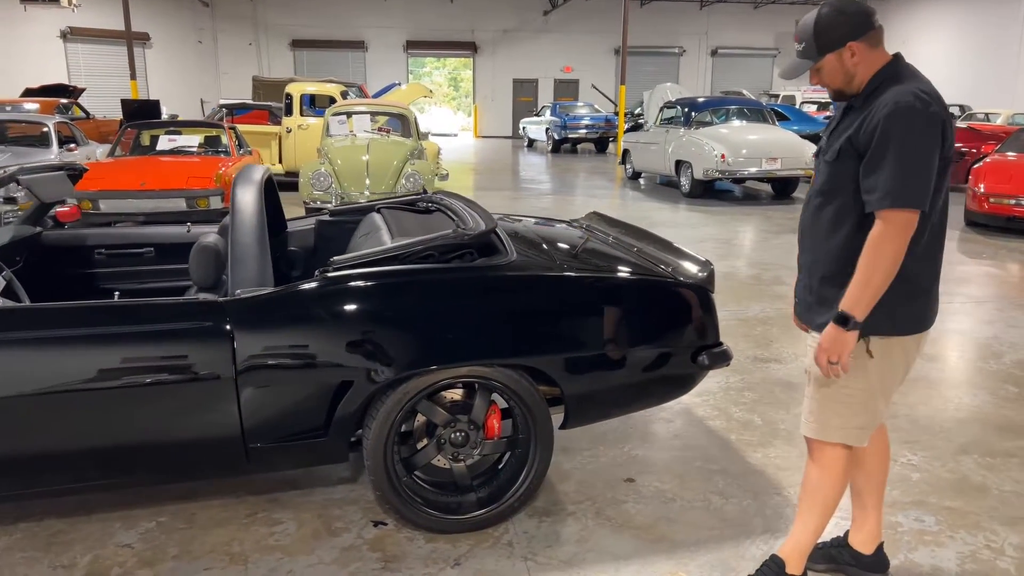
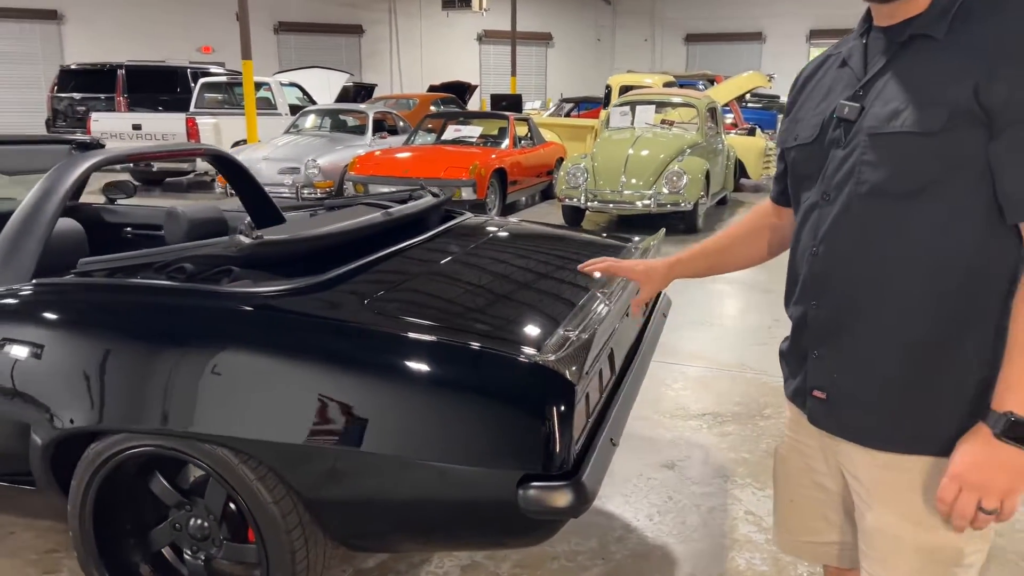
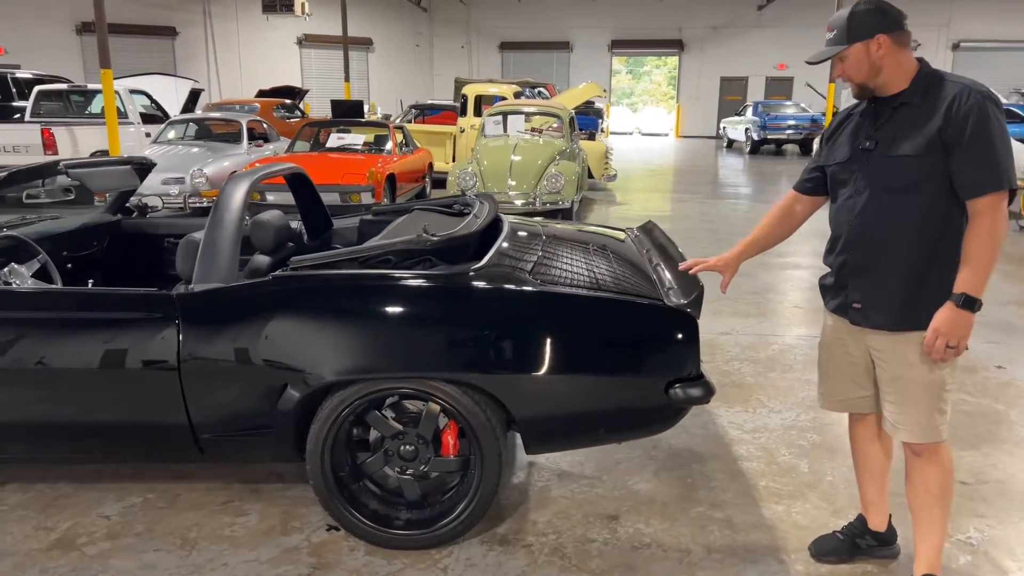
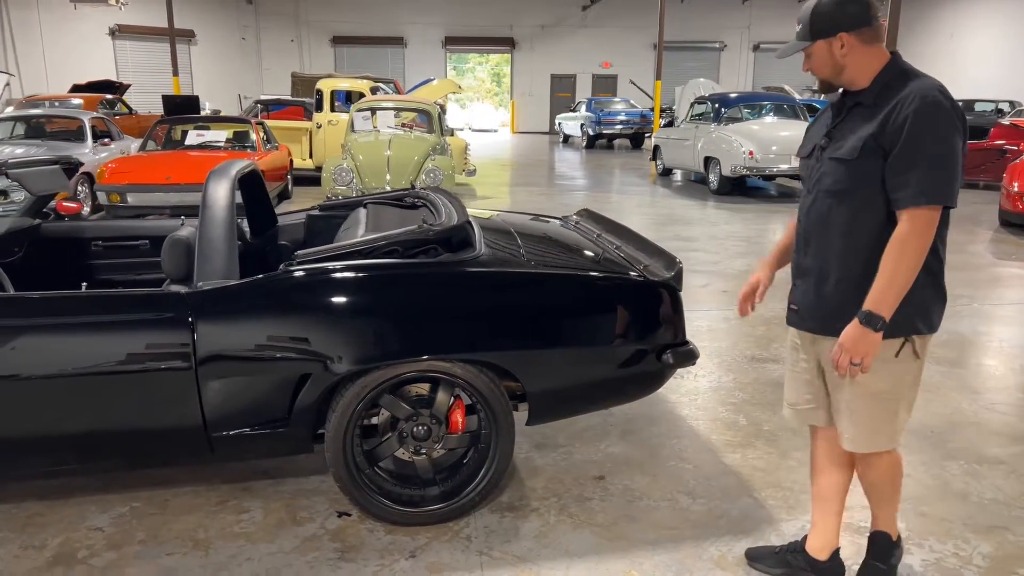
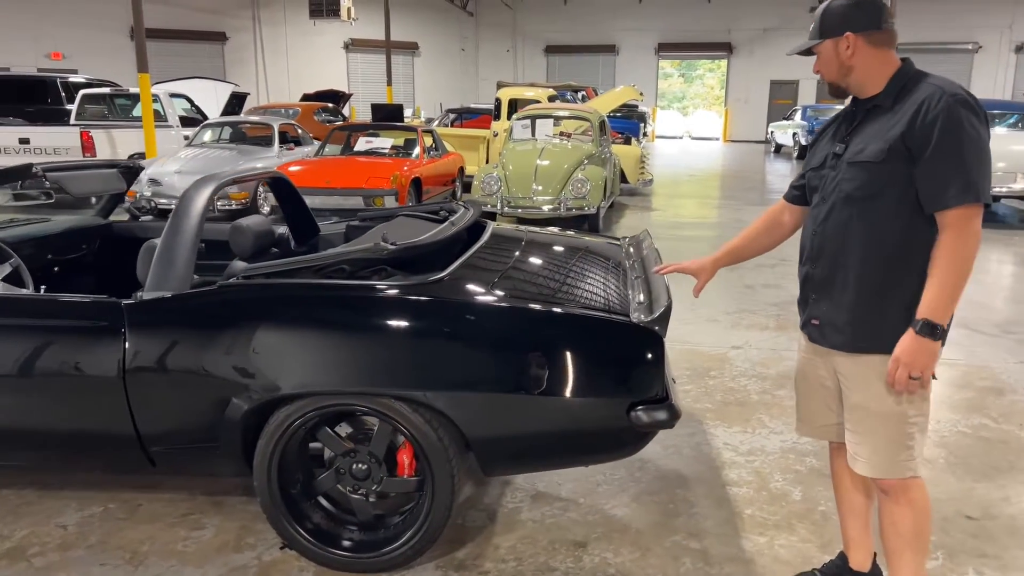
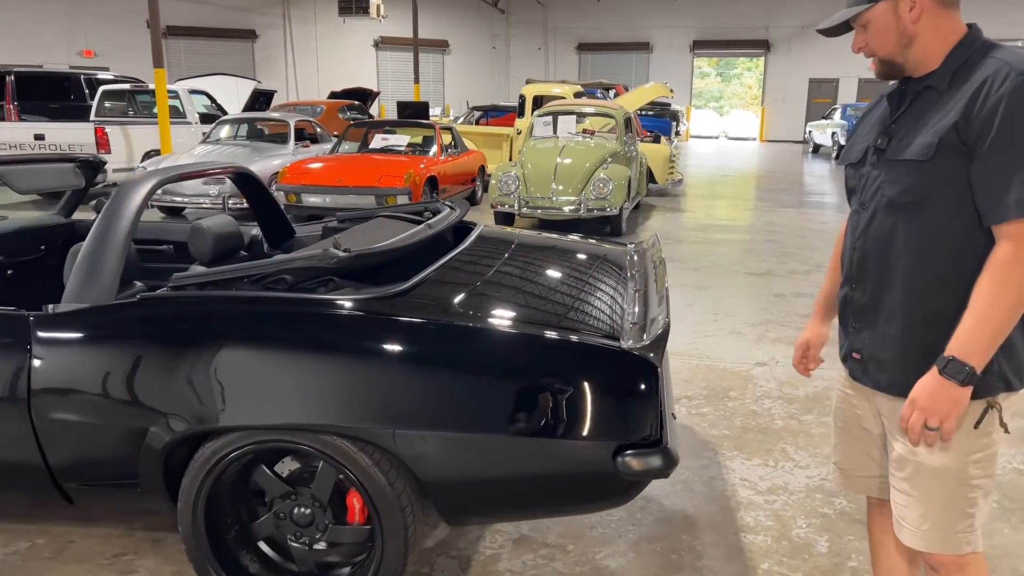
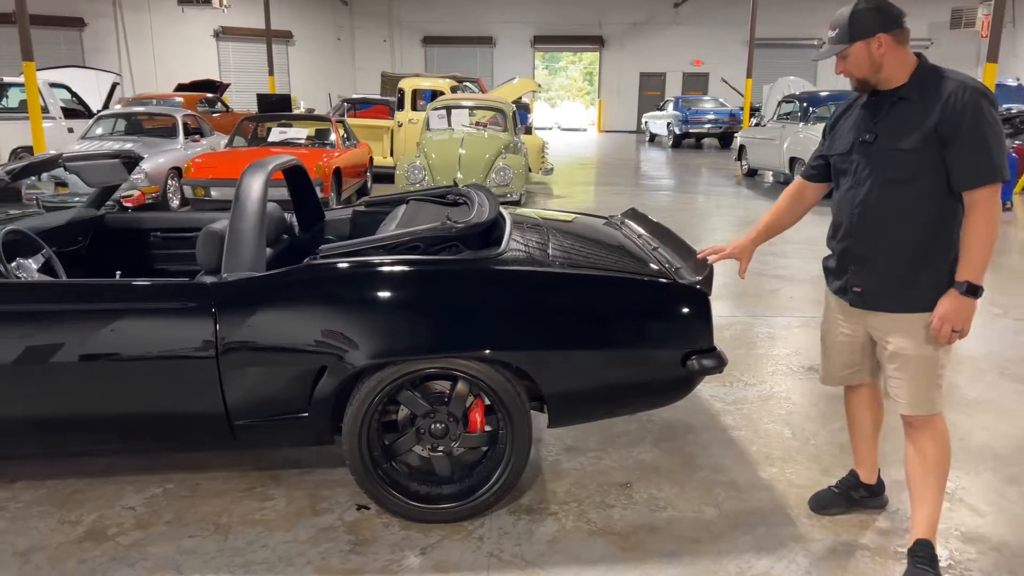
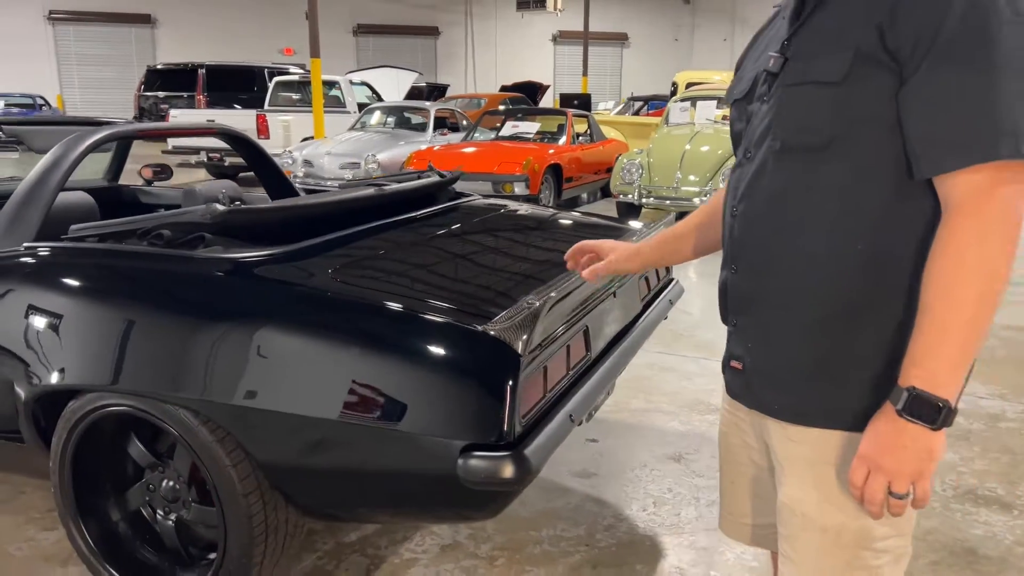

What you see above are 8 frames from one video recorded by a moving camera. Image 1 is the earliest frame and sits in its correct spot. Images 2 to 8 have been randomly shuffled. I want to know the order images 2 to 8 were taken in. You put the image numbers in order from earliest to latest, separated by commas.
4, 7, 3, 5, 6, 2, 8
